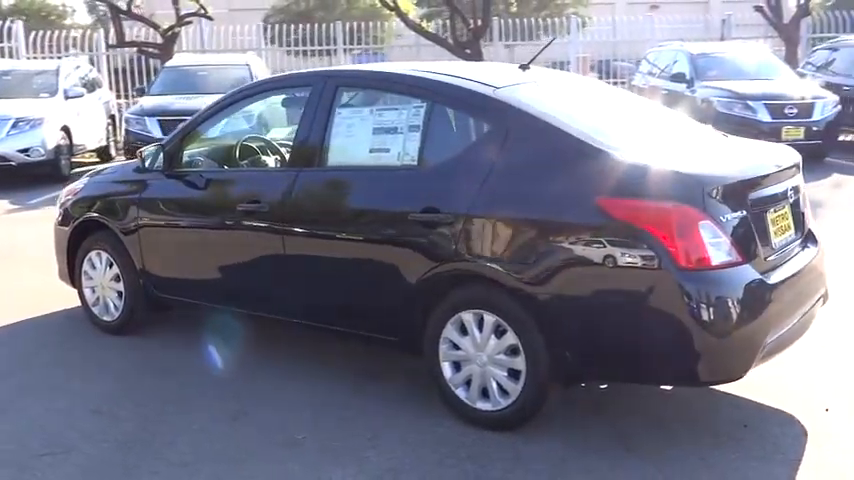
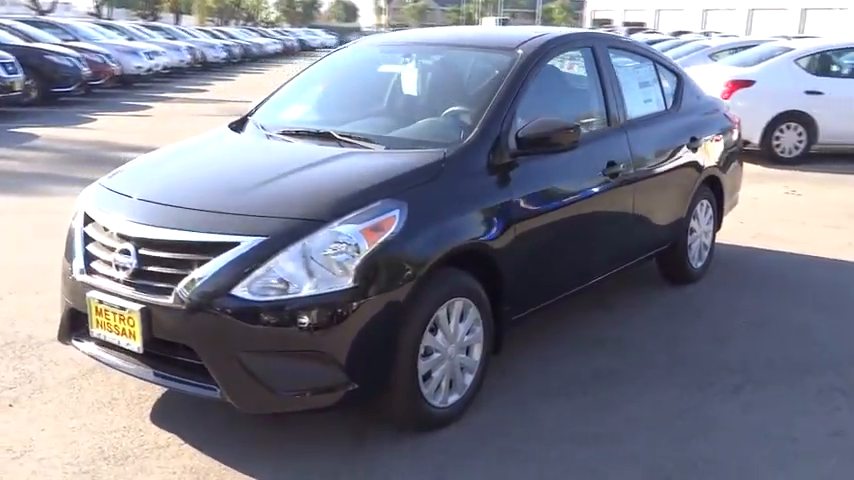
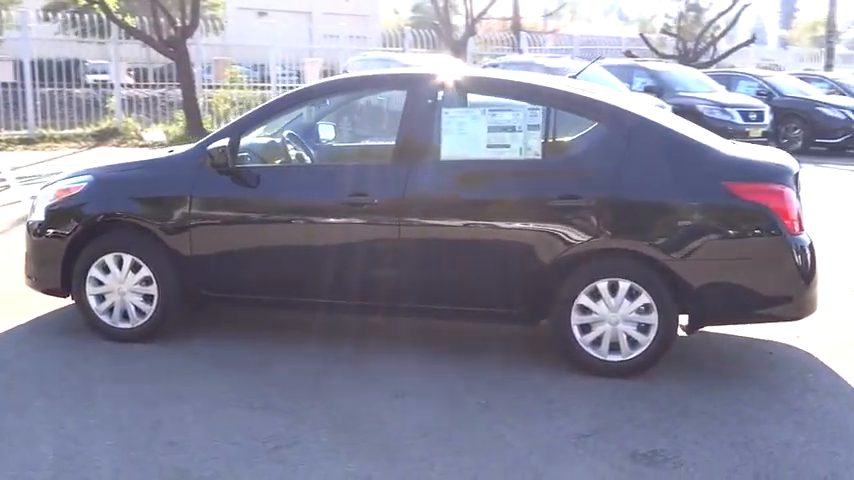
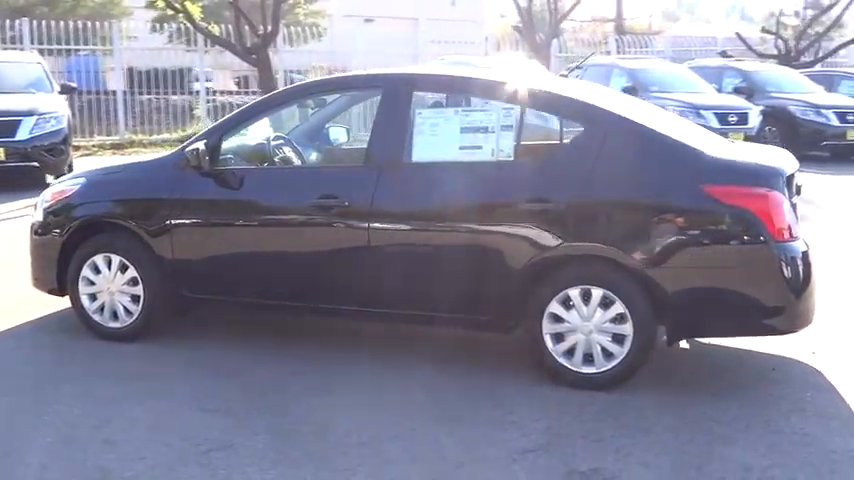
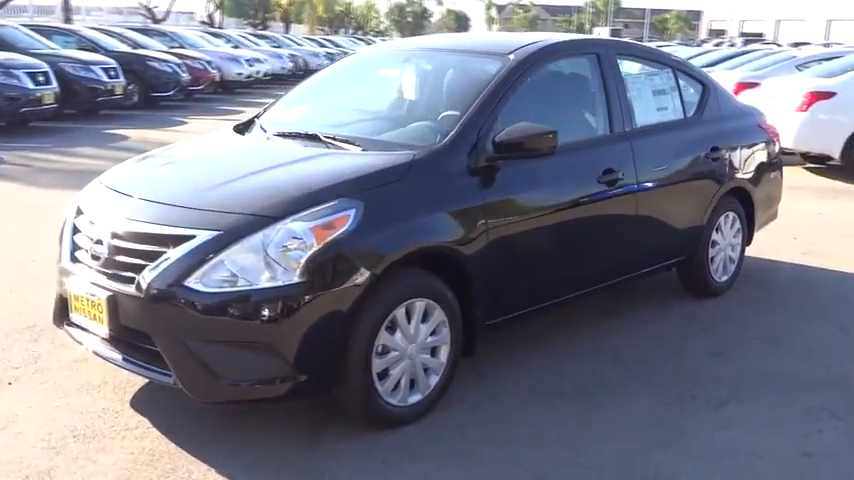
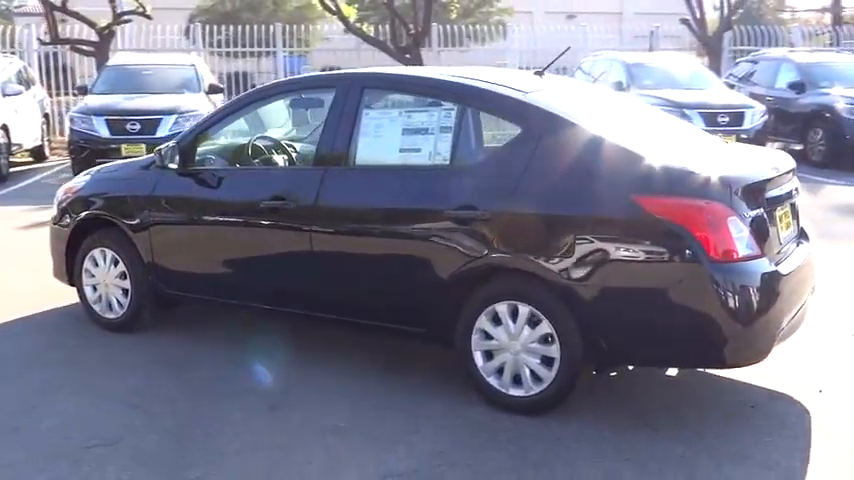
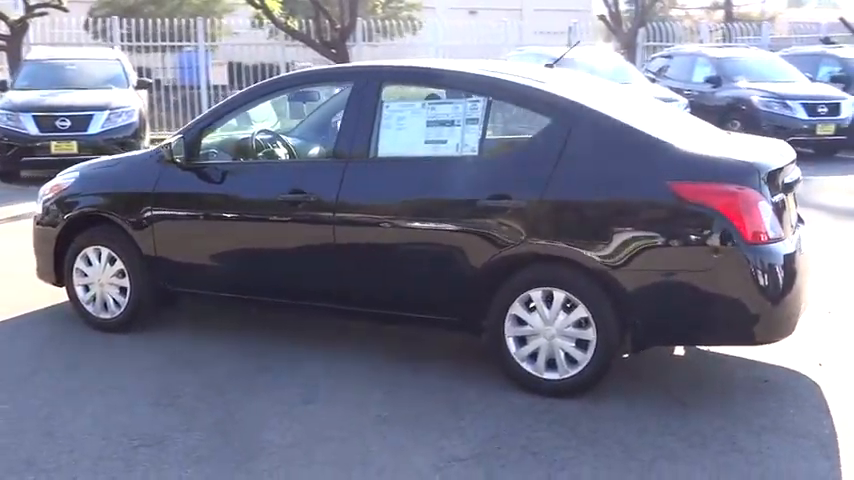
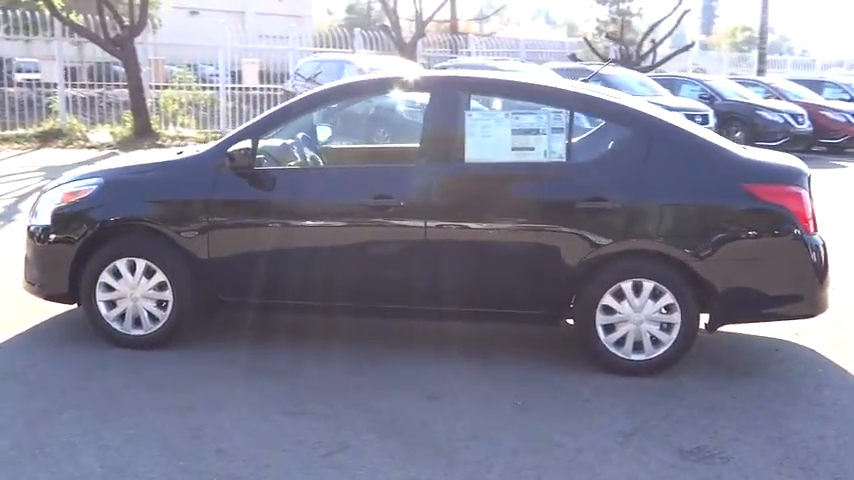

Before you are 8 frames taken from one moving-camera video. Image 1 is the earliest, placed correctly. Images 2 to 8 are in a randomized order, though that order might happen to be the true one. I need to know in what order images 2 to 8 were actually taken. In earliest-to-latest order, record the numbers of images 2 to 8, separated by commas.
6, 7, 4, 3, 8, 5, 2
